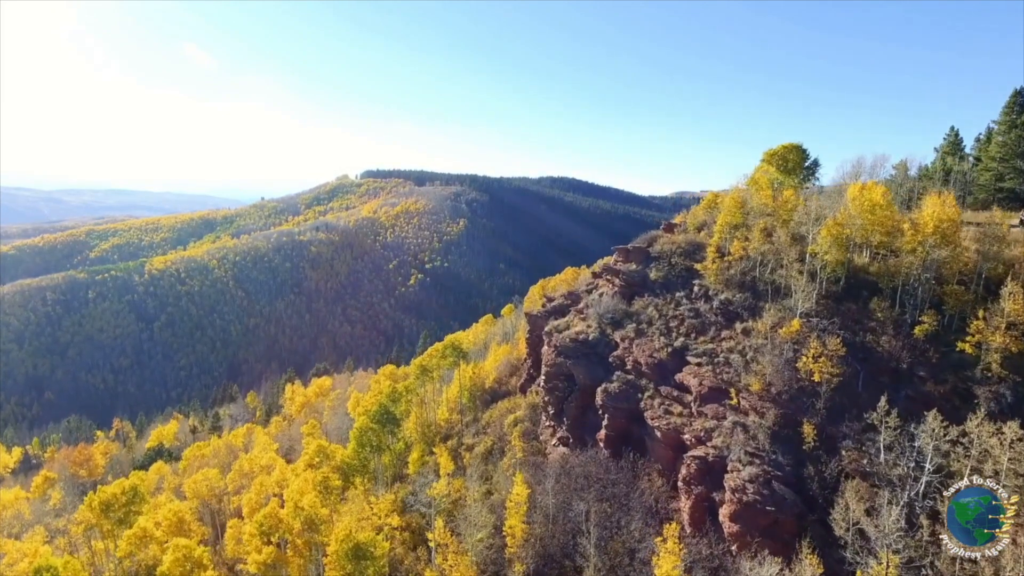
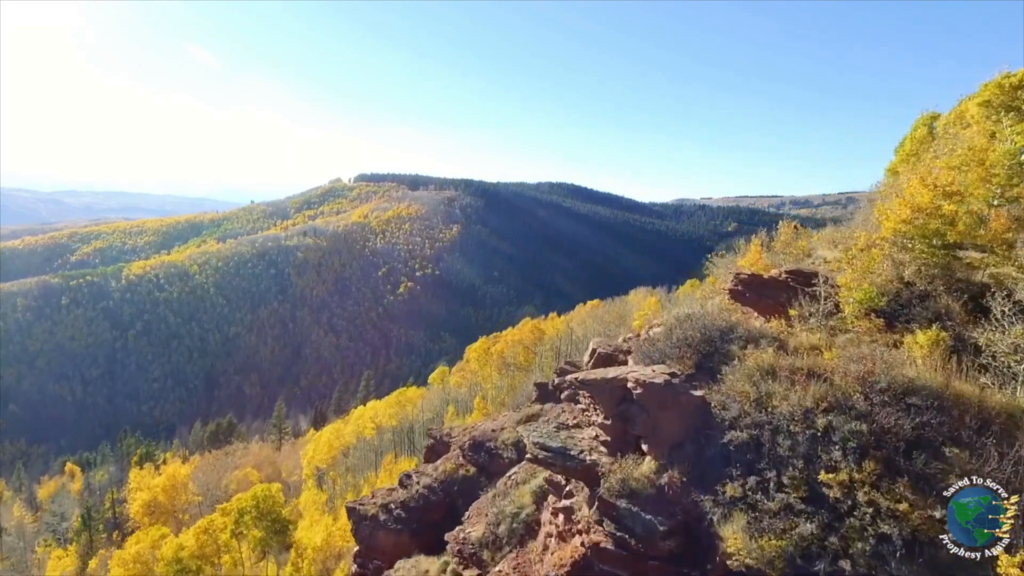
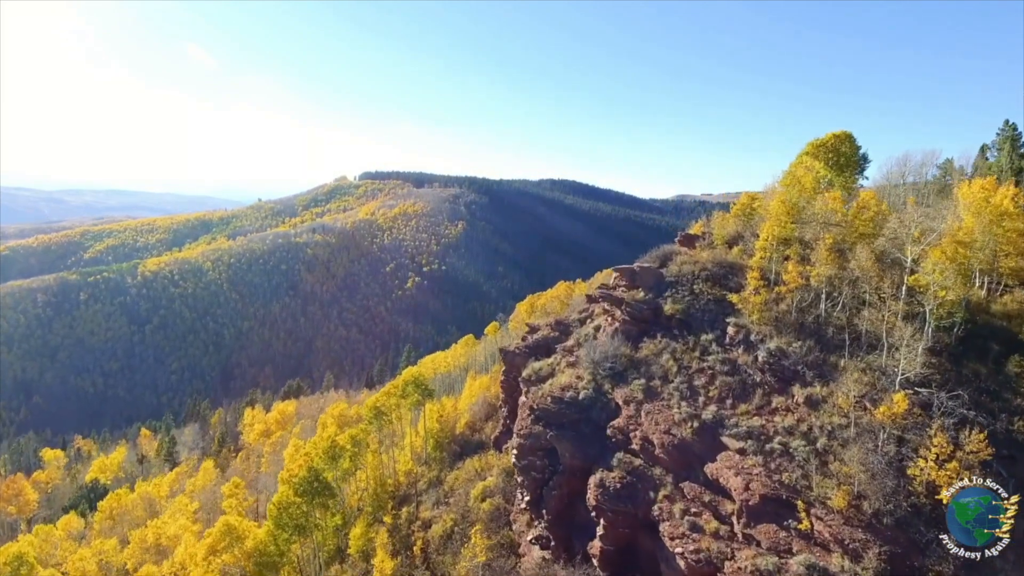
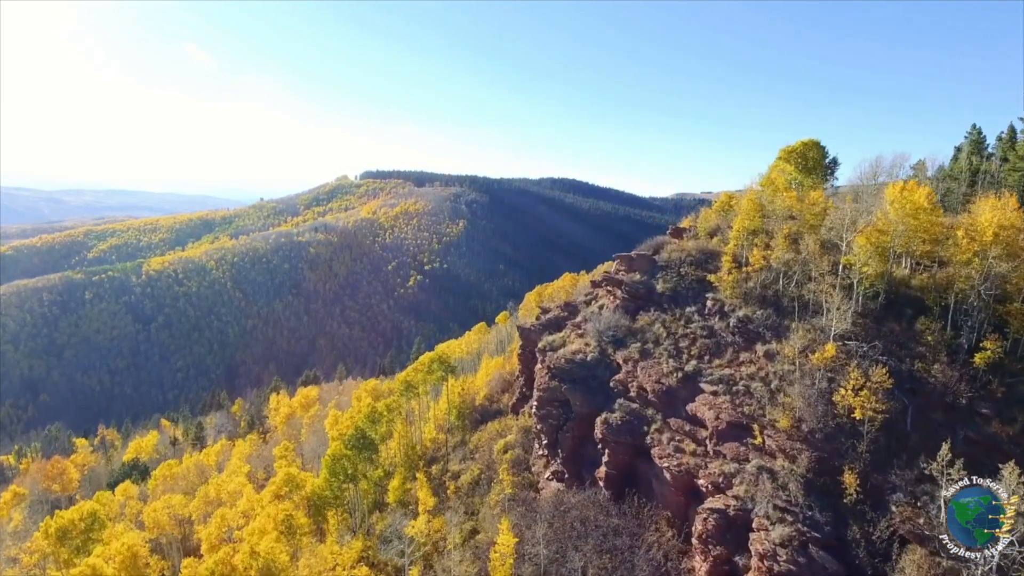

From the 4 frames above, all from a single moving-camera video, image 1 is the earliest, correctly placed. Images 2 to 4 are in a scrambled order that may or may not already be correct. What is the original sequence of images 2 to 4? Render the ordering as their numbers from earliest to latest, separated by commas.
4, 3, 2
